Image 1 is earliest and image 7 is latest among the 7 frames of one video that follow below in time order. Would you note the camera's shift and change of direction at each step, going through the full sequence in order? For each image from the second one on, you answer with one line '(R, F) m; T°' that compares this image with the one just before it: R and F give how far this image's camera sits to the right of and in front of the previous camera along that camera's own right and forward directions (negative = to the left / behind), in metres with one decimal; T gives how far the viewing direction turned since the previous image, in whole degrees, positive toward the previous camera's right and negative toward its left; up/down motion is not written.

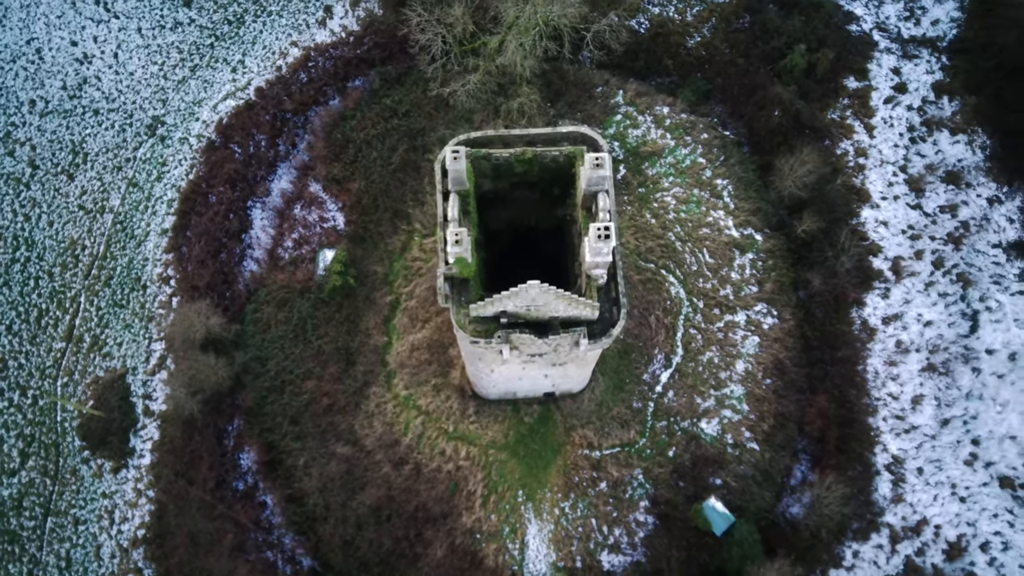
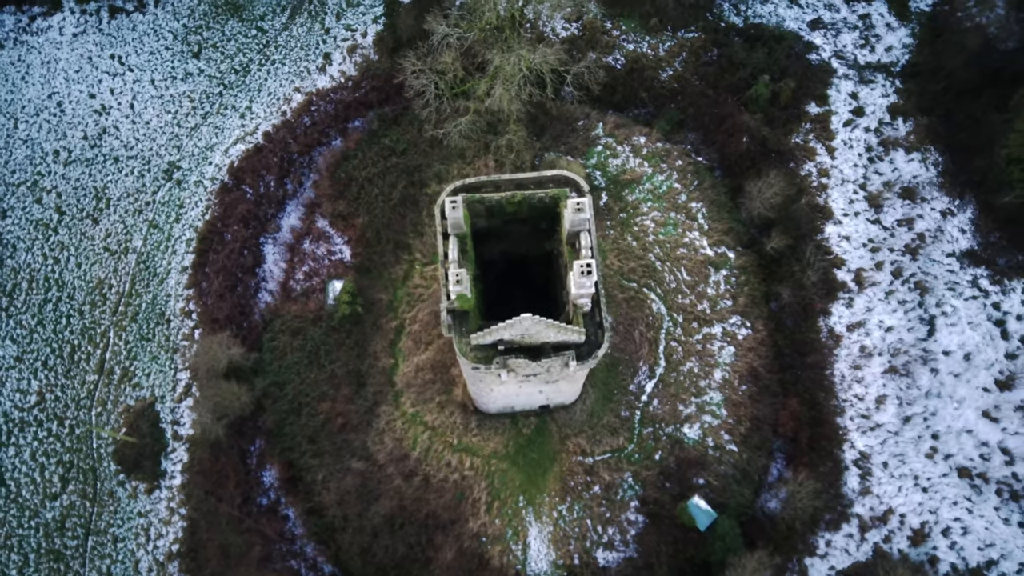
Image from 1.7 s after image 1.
(+0.3, -2.1) m; 0°
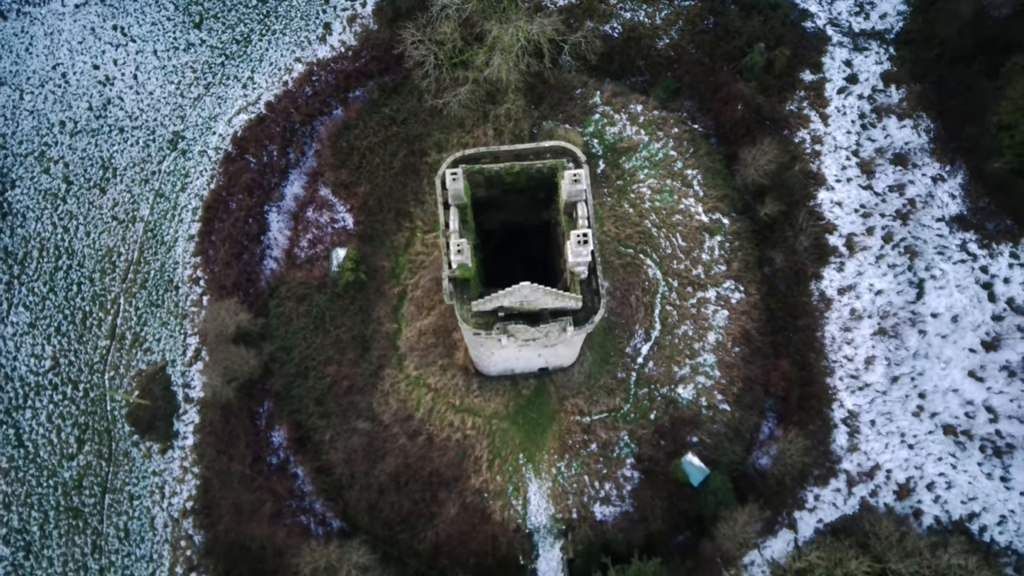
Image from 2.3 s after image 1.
(+0.1, -0.7) m; 0°
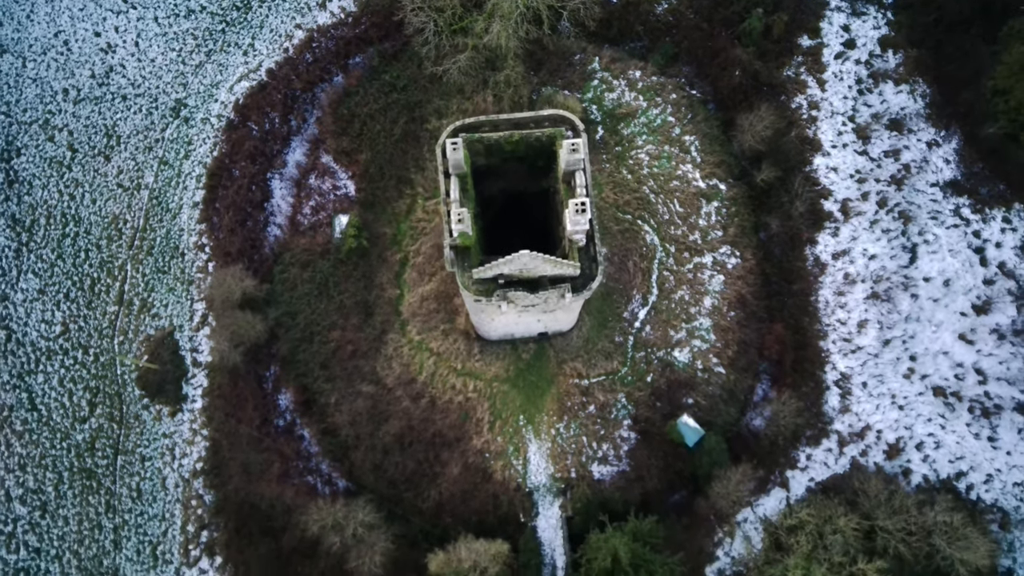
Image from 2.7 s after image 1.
(+0.1, -0.5) m; 0°
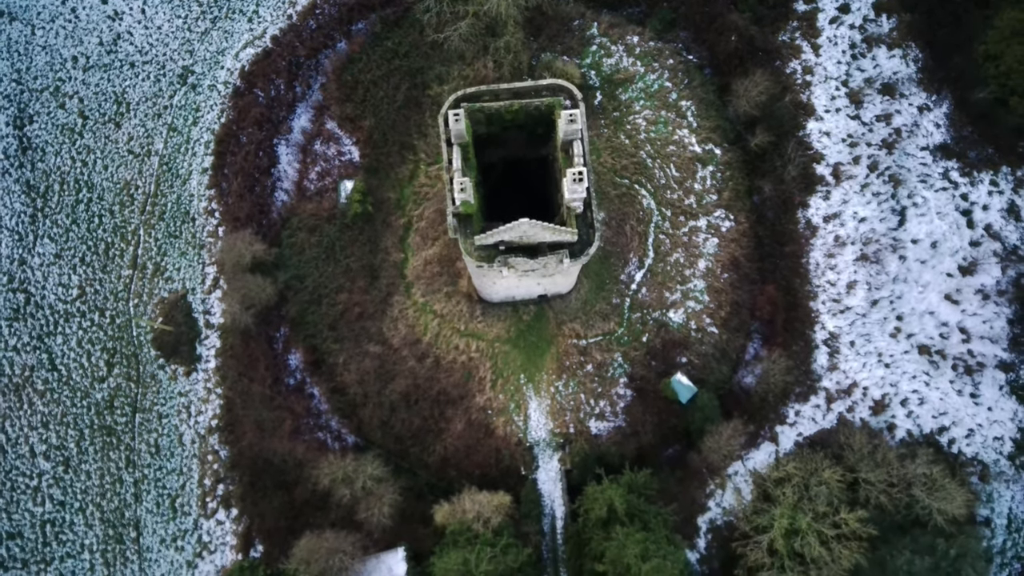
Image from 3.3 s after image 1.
(+0.1, -0.9) m; 0°
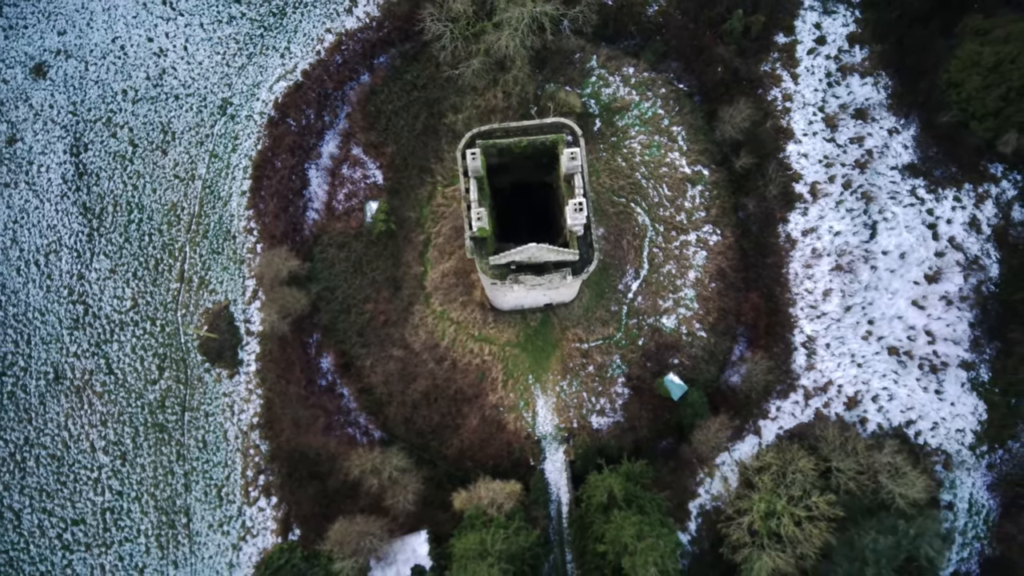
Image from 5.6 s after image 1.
(+0.1, -3.1) m; -1°
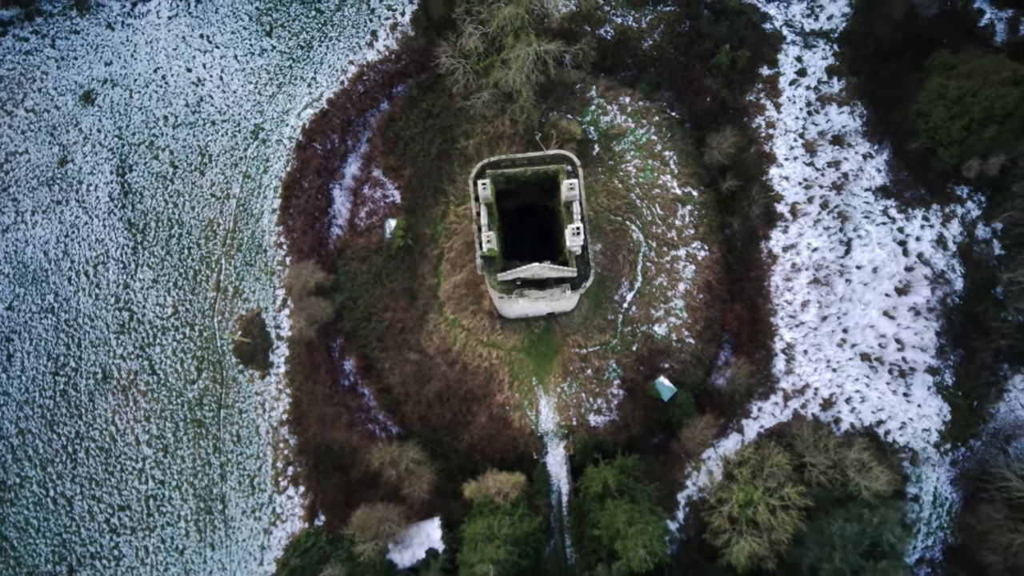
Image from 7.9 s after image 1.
(+0.3, -3.1) m; -1°
